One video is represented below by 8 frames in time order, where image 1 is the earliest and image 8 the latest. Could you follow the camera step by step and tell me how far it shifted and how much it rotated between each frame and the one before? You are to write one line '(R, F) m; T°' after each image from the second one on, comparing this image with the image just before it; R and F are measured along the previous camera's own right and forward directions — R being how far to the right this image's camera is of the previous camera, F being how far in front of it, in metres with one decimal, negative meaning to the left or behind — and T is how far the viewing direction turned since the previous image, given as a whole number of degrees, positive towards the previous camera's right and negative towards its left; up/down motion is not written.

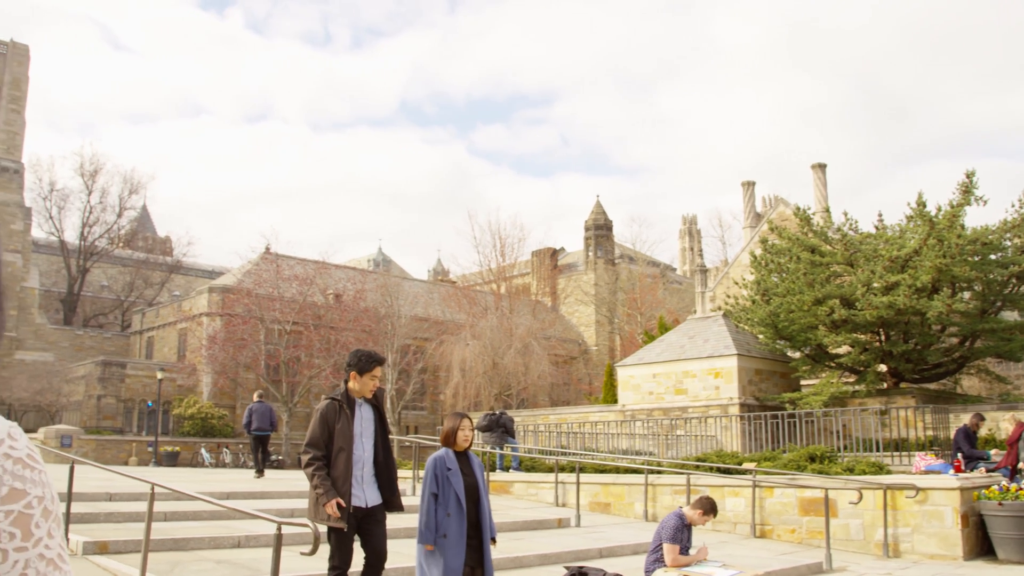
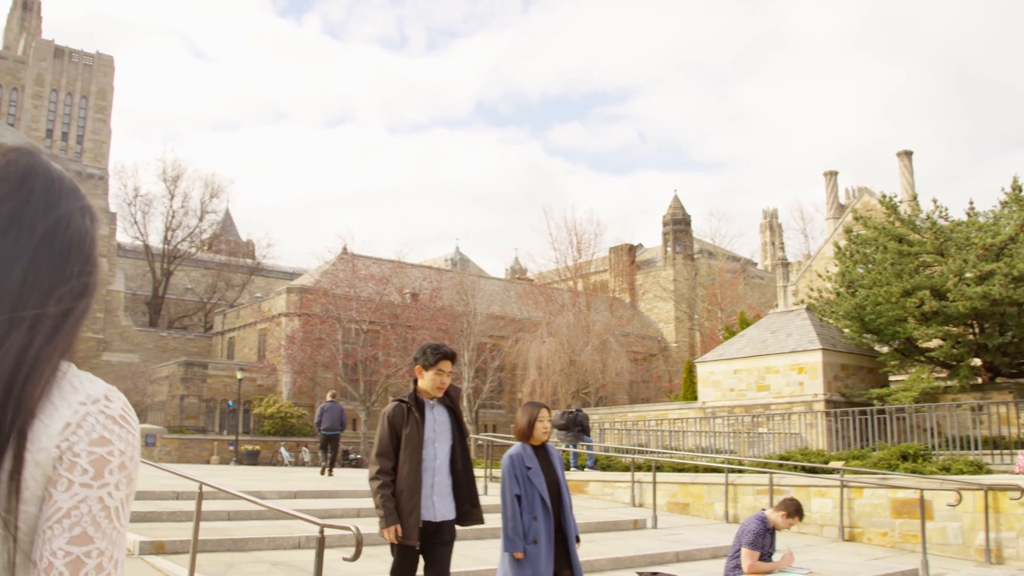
(+0.1, +0.4) m; -4°
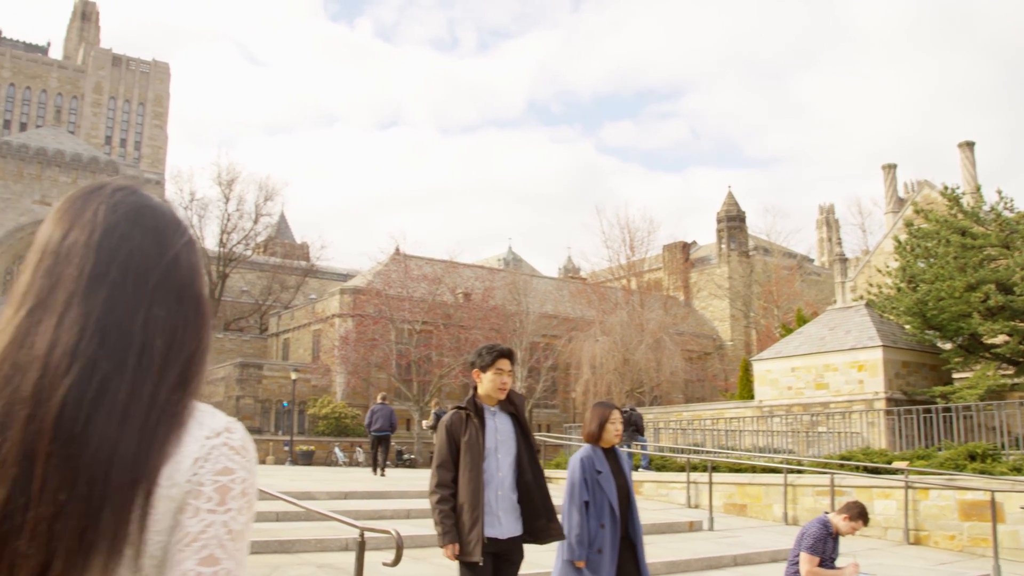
(0.0, +0.2) m; -3°
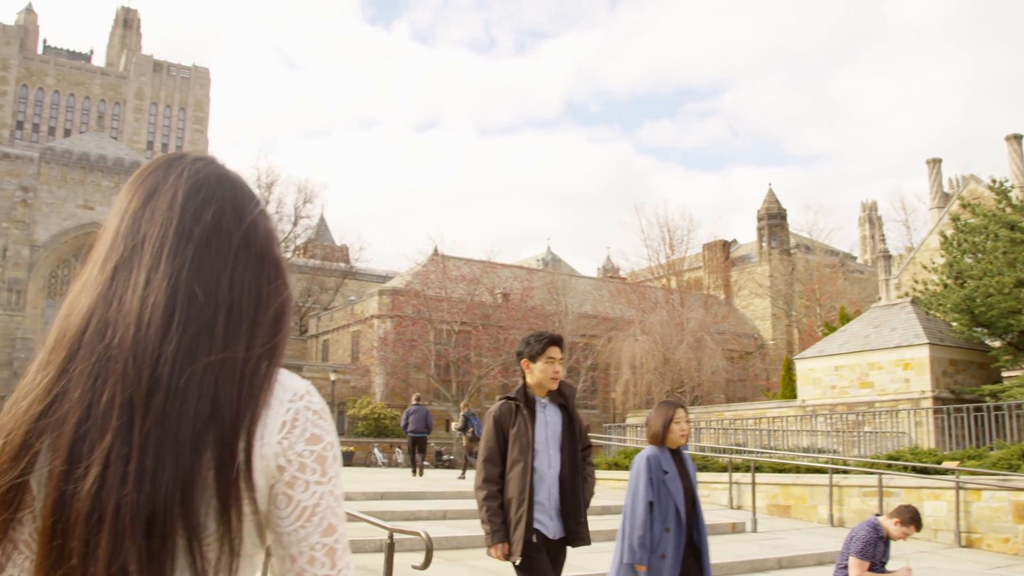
(0.0, +0.2) m; -2°
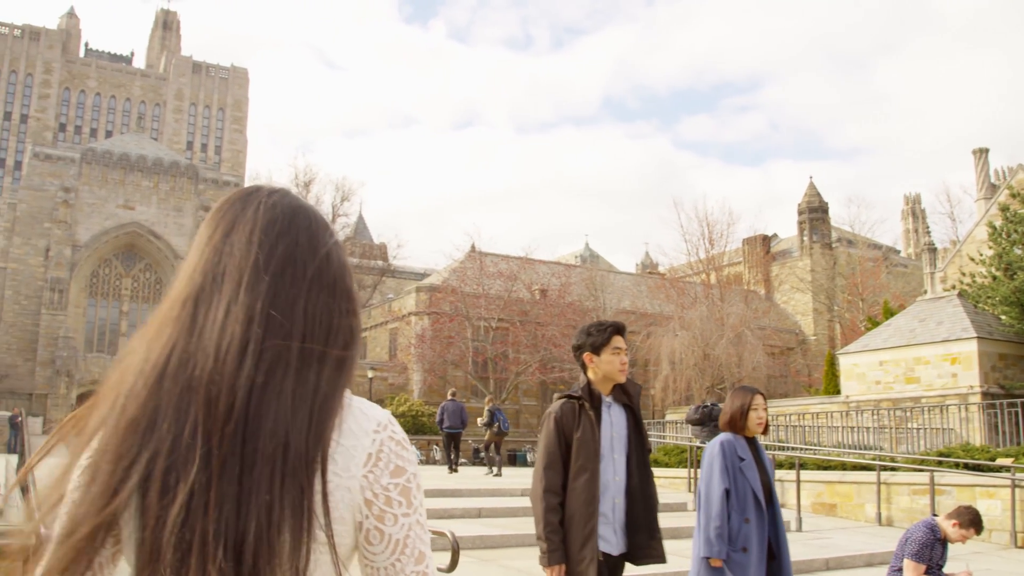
(0.0, +0.3) m; -2°
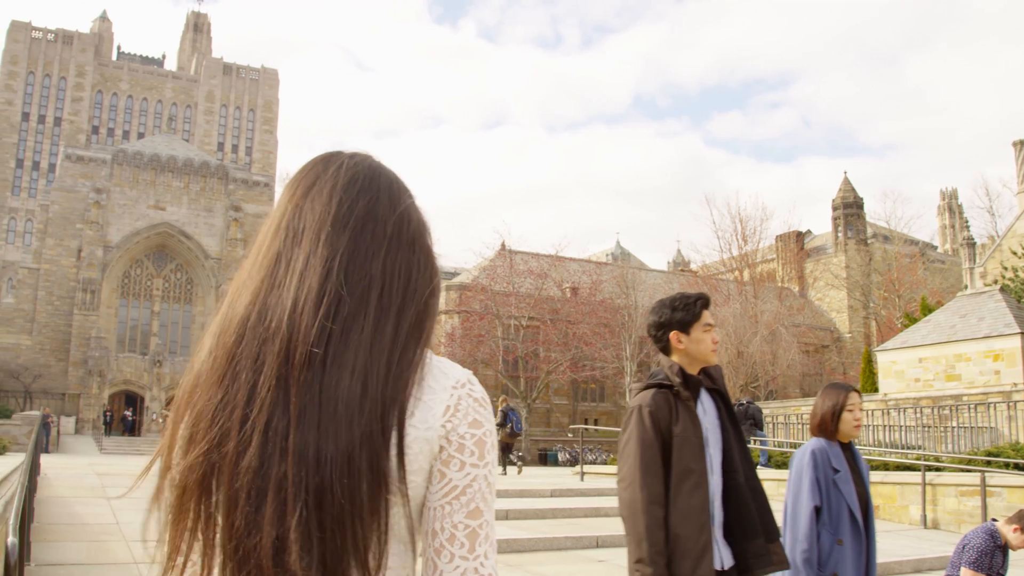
(0.0, +0.4) m; -2°
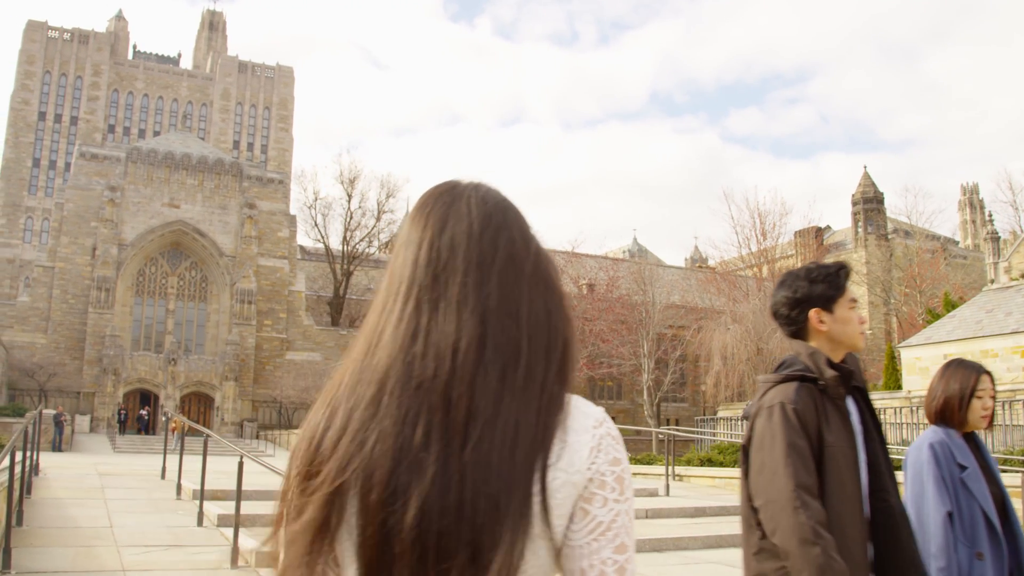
(0.0, +0.4) m; -1°
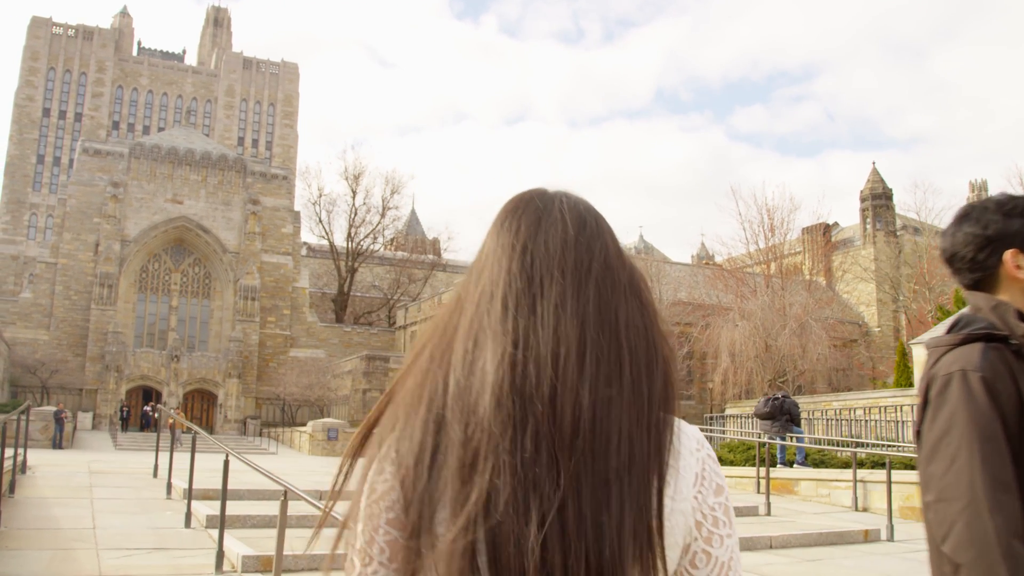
(0.0, +0.4) m; 0°
